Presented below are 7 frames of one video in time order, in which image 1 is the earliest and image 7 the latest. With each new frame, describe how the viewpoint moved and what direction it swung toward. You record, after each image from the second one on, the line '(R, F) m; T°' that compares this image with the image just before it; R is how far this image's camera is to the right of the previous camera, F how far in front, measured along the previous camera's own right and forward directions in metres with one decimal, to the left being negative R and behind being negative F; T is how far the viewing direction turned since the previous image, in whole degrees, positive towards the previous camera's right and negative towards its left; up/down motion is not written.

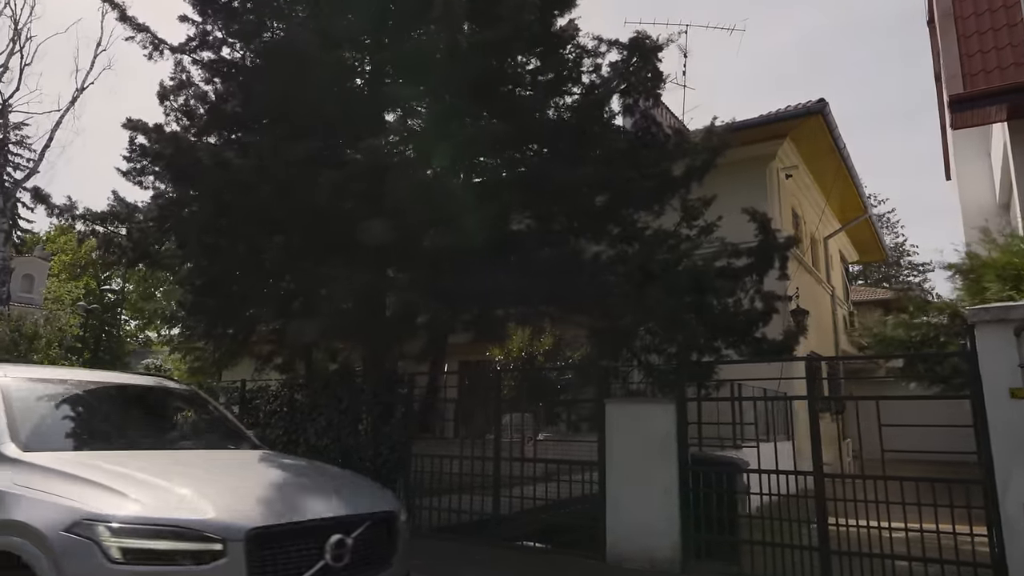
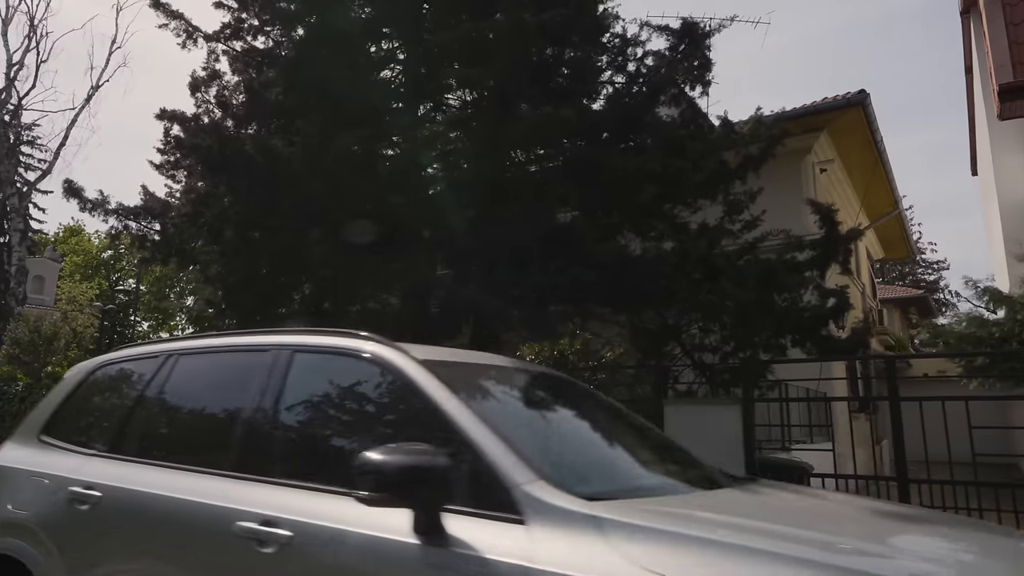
(-0.6, +0.4) m; 0°
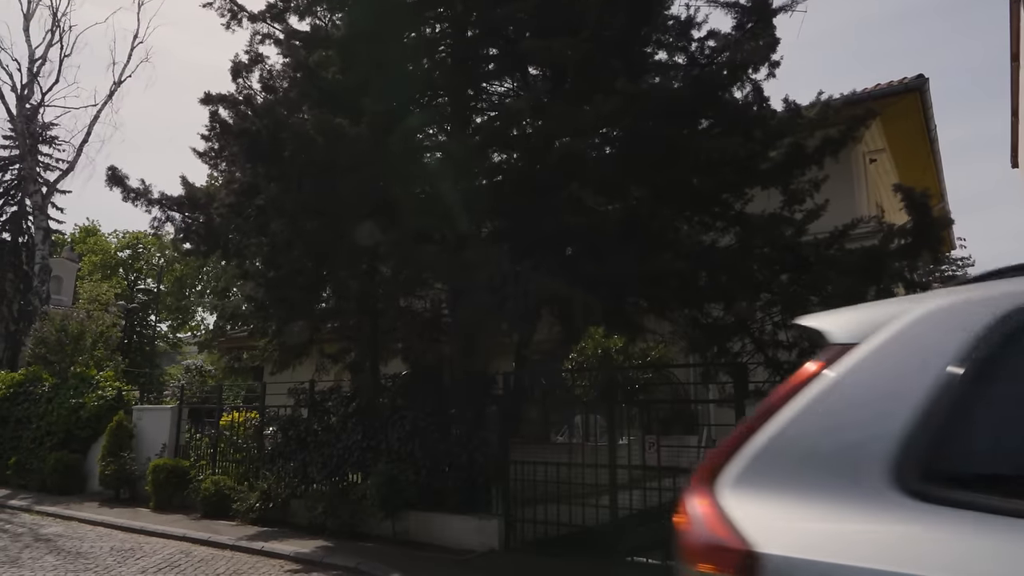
(-0.7, +0.5) m; -1°
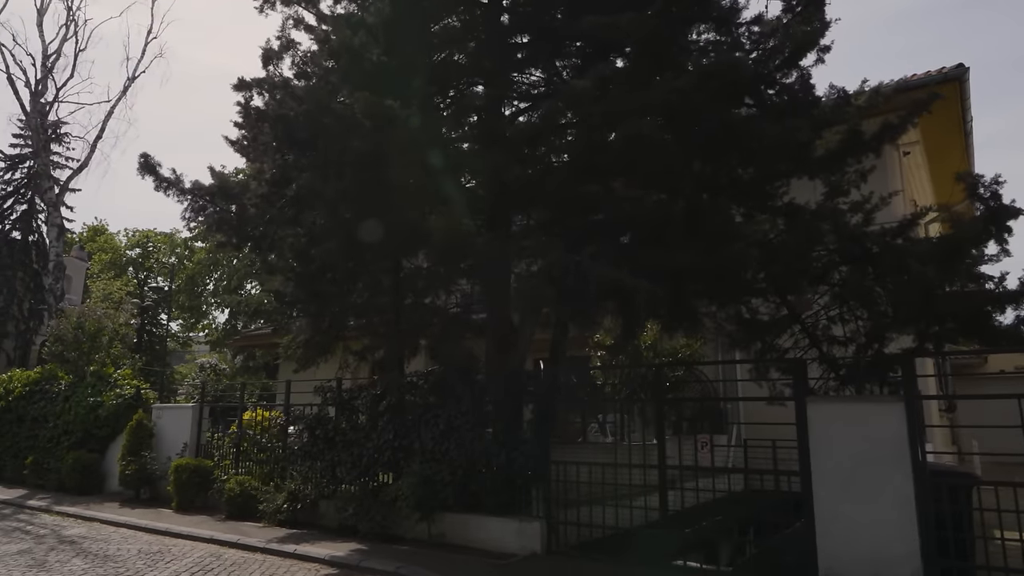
(-0.5, +0.3) m; 0°
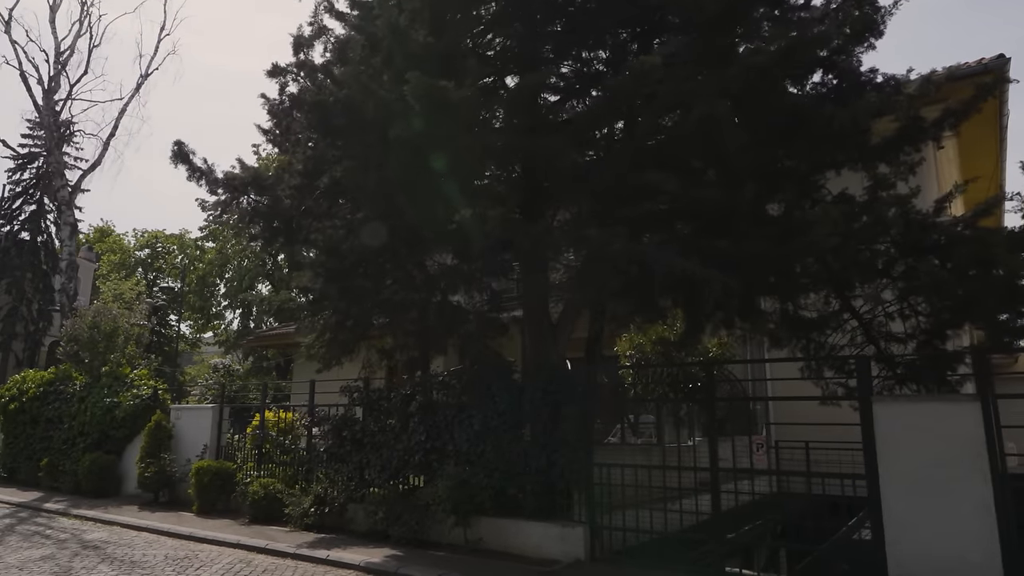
(-0.5, +0.3) m; 0°
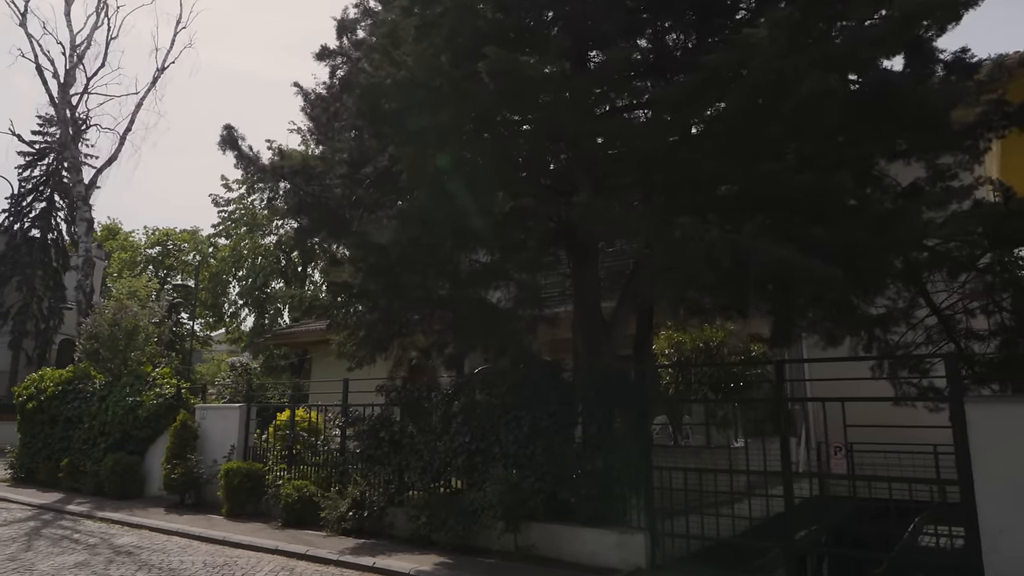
(-0.6, +0.4) m; 0°
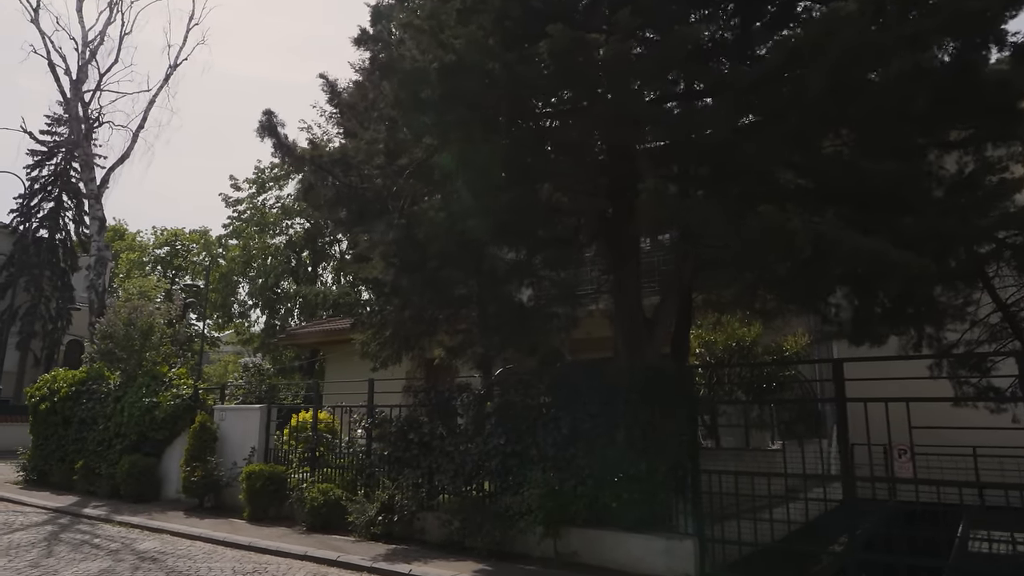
(-0.4, +0.3) m; 0°
